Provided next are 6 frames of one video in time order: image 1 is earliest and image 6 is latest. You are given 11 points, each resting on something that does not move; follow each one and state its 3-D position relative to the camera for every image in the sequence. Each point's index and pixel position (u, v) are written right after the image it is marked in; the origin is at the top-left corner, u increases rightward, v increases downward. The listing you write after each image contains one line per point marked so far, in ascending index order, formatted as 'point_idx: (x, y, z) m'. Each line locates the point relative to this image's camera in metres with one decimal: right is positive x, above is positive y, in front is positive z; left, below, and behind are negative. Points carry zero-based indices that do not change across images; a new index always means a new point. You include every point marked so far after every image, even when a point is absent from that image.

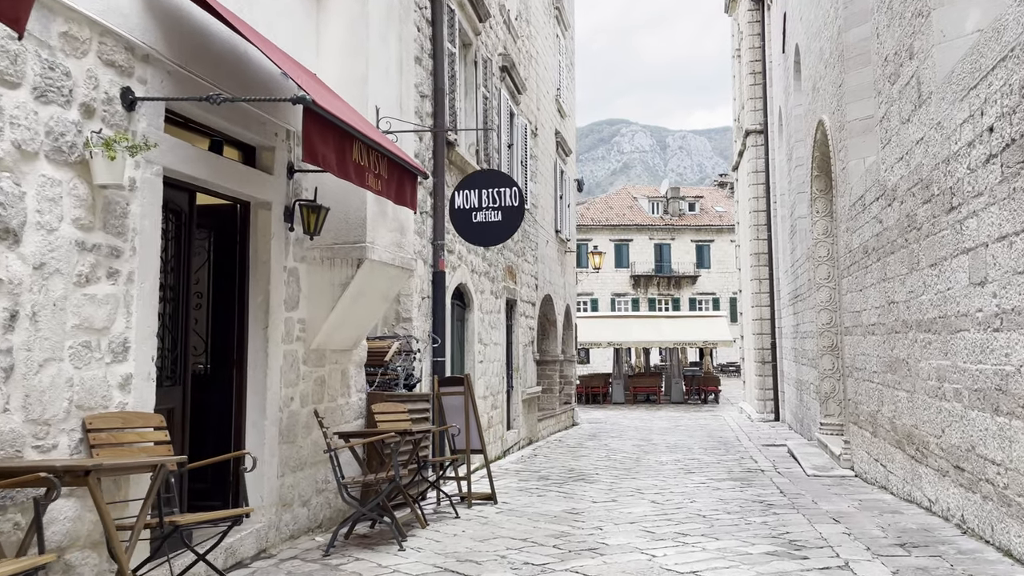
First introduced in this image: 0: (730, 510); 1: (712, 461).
0: (+1.6, -1.6, +6.4) m
1: (+2.4, -2.1, +10.3) m
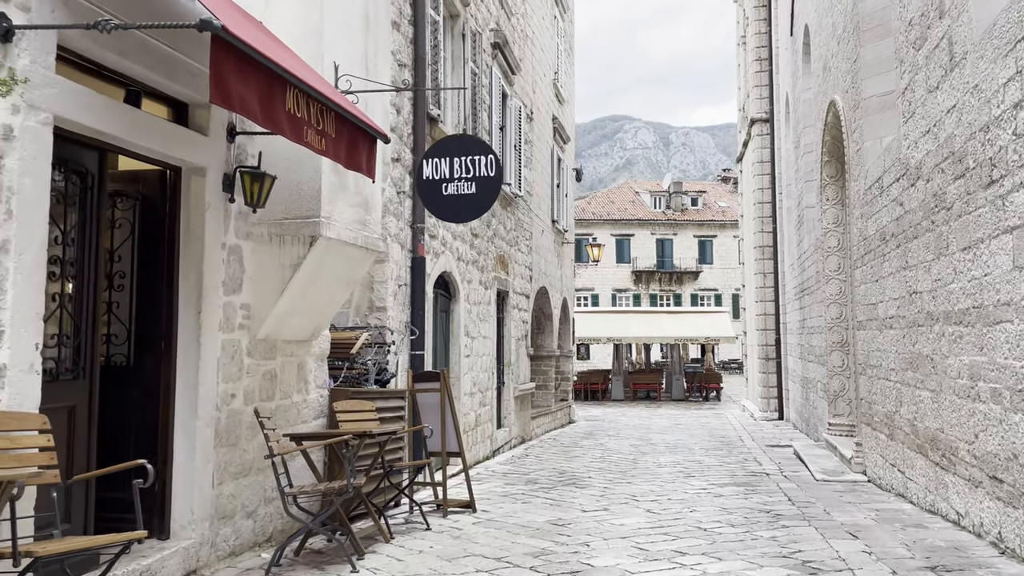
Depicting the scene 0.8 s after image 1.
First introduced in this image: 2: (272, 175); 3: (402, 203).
0: (+1.5, -1.5, +5.7) m
1: (+2.3, -2.0, +9.7) m
2: (-1.2, +0.6, +4.3) m
3: (-0.9, +0.7, +7.0) m
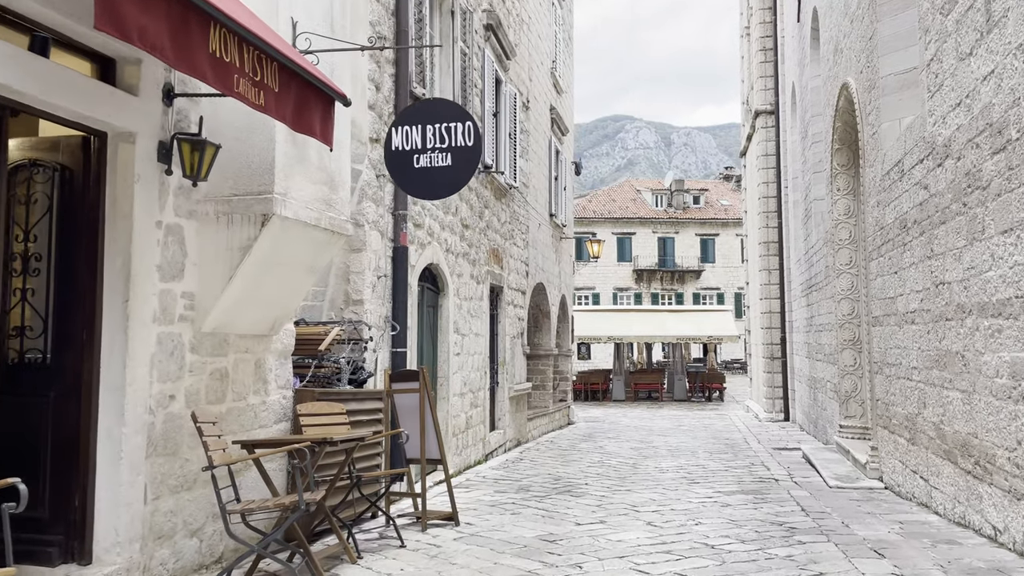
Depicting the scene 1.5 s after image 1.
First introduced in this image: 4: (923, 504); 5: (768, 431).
0: (+1.4, -1.5, +5.2) m
1: (+2.2, -1.9, +9.1) m
2: (-1.3, +0.6, +3.7) m
3: (-1.0, +0.7, +6.4) m
4: (+3.0, -1.6, +6.4) m
5: (+4.4, -2.5, +14.9) m
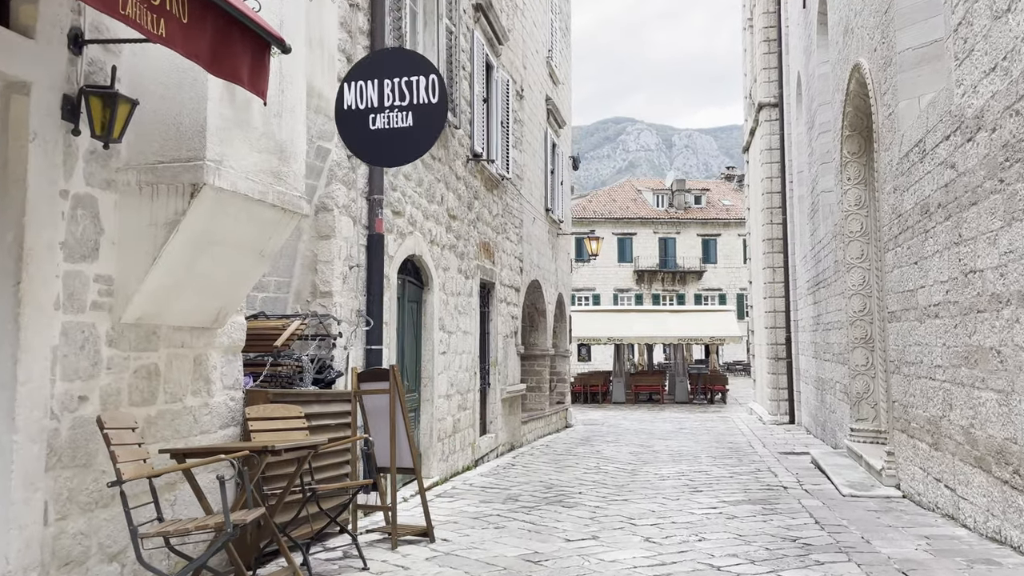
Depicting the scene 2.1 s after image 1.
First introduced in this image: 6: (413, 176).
0: (+1.3, -1.4, +4.6) m
1: (+2.1, -1.8, +8.5) m
2: (-1.4, +0.7, +3.2) m
3: (-1.1, +0.8, +5.9) m
4: (+2.9, -1.5, +5.8) m
5: (+4.3, -2.4, +14.4) m
6: (-0.8, +0.9, +7.2) m
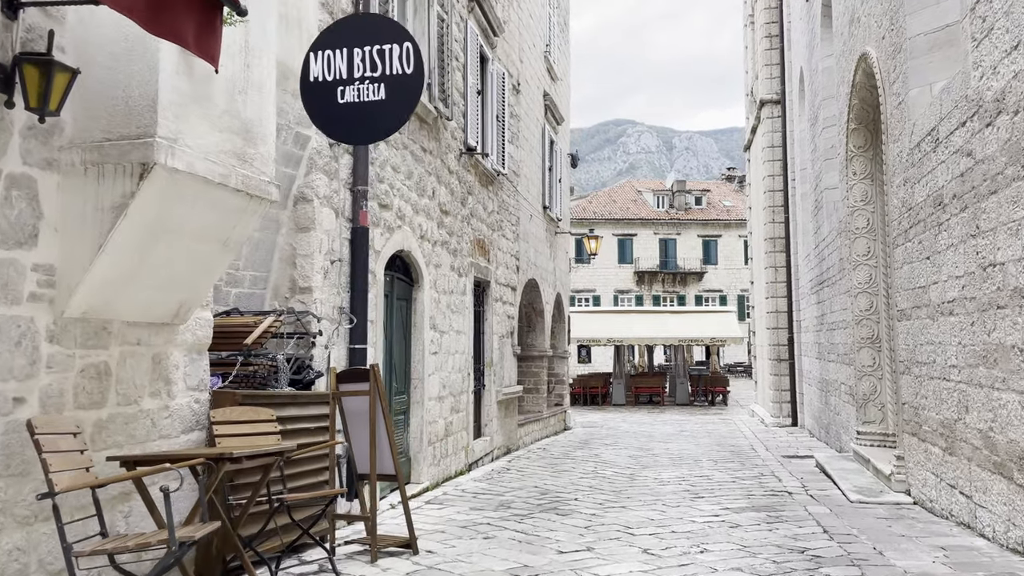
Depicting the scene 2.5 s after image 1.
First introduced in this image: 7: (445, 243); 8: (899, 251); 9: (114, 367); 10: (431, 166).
0: (+1.2, -1.4, +4.3) m
1: (+2.0, -1.8, +8.2) m
2: (-1.4, +0.7, +2.9) m
3: (-1.1, +0.8, +5.6) m
4: (+2.9, -1.5, +5.5) m
5: (+4.3, -2.4, +14.1) m
6: (-0.9, +1.0, +6.9) m
7: (-0.6, +0.4, +8.3) m
8: (+3.2, +0.3, +7.1) m
9: (-1.5, -0.3, +3.3) m
10: (-0.7, +1.1, +7.8) m
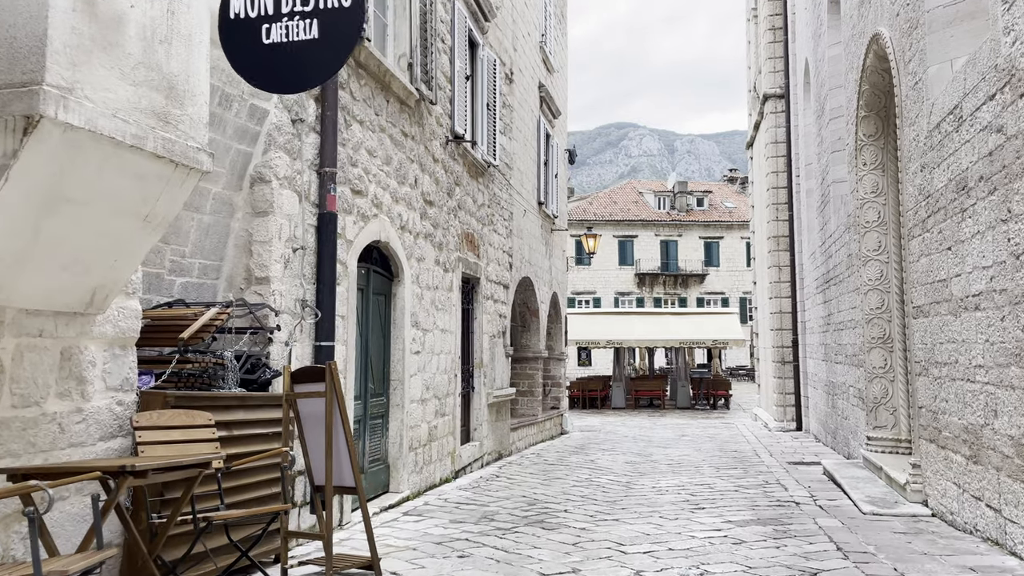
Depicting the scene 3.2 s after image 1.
0: (+1.1, -1.3, +3.8) m
1: (+1.9, -1.8, +7.7) m
2: (-1.6, +0.8, +2.4) m
3: (-1.2, +0.9, +5.1) m
4: (+2.8, -1.4, +5.0) m
5: (+4.2, -2.4, +13.5) m
6: (-1.0, +1.0, +6.4) m
7: (-0.7, +0.5, +7.8) m
8: (+3.1, +0.4, +6.6) m
9: (-1.6, -0.2, +2.8) m
10: (-0.8, +1.1, +7.3) m
